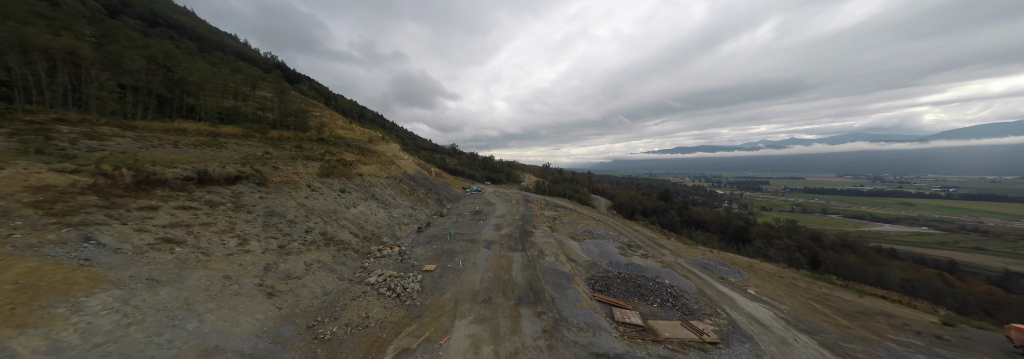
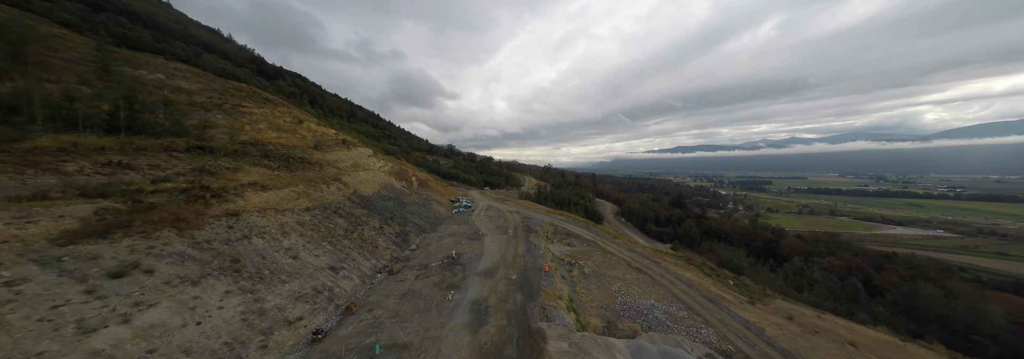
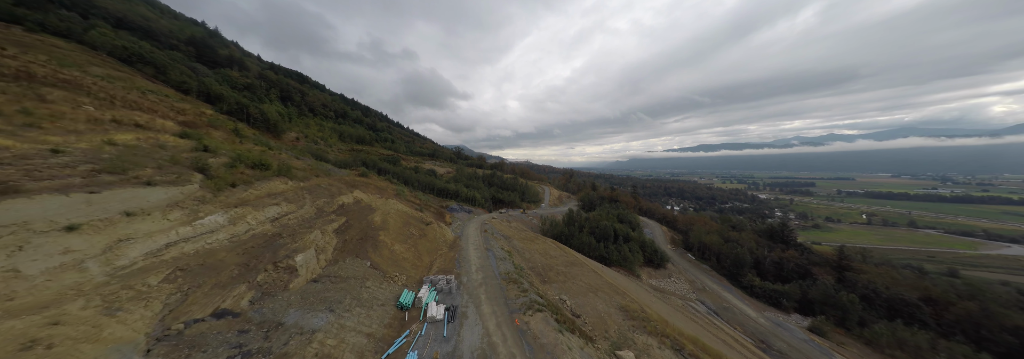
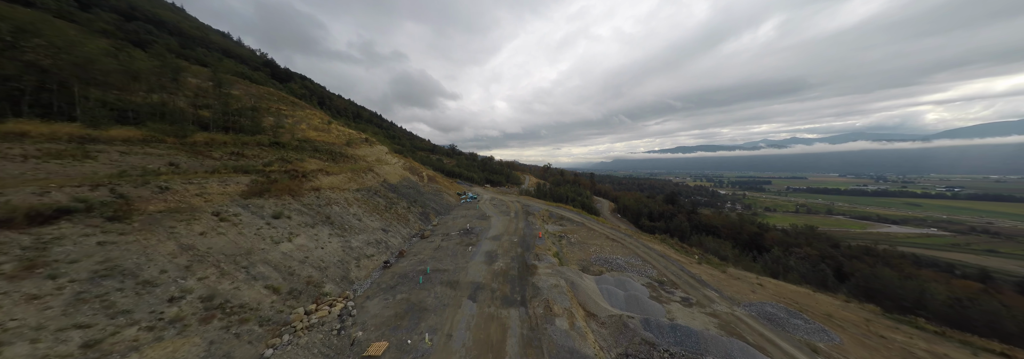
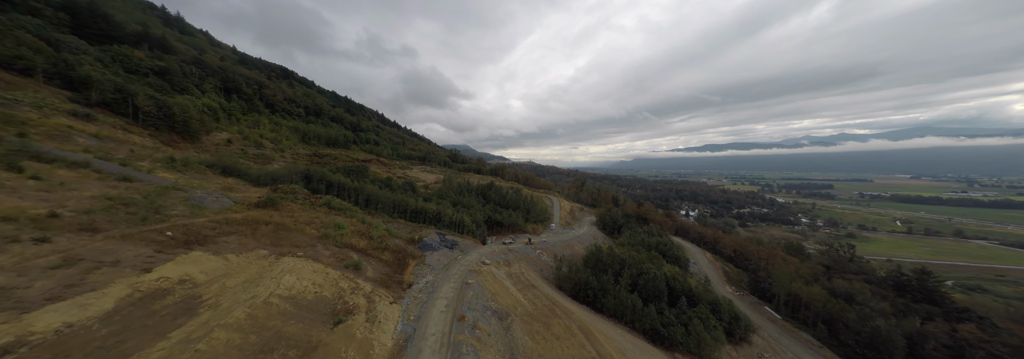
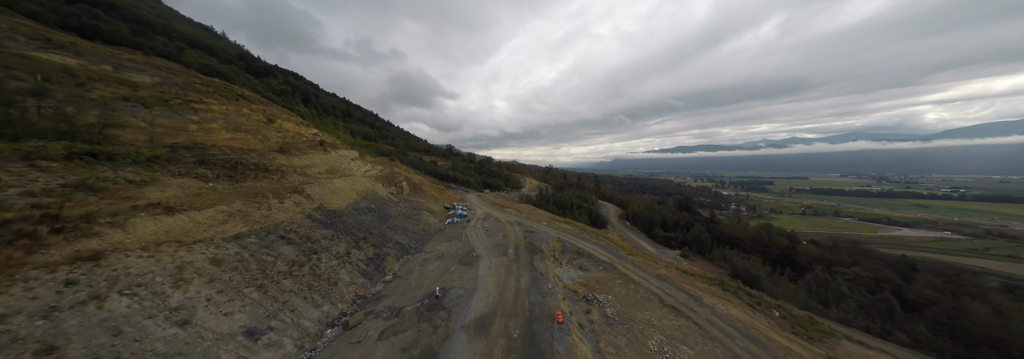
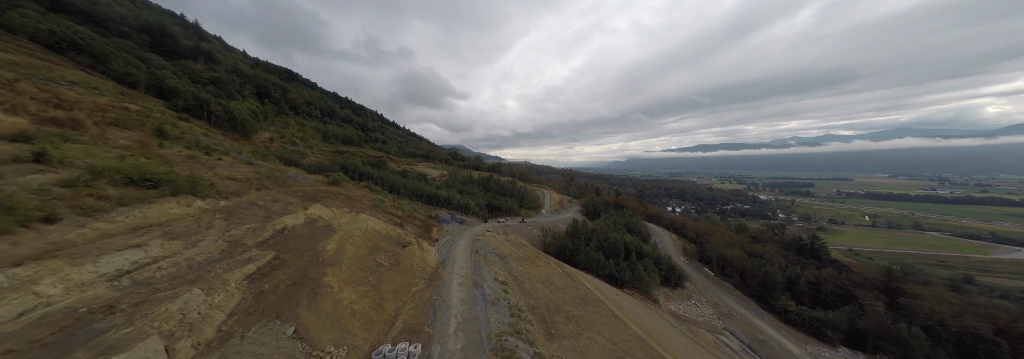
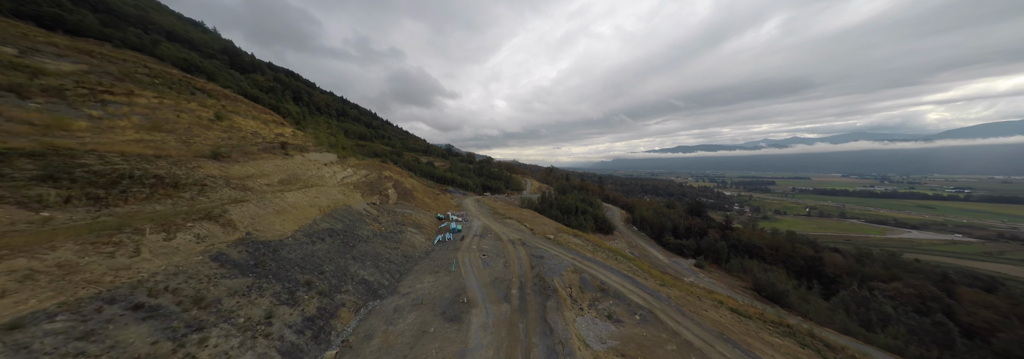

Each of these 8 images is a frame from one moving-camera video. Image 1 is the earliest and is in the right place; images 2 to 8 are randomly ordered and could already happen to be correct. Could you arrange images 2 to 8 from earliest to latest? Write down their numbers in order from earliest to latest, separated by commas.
4, 2, 6, 8, 3, 7, 5
